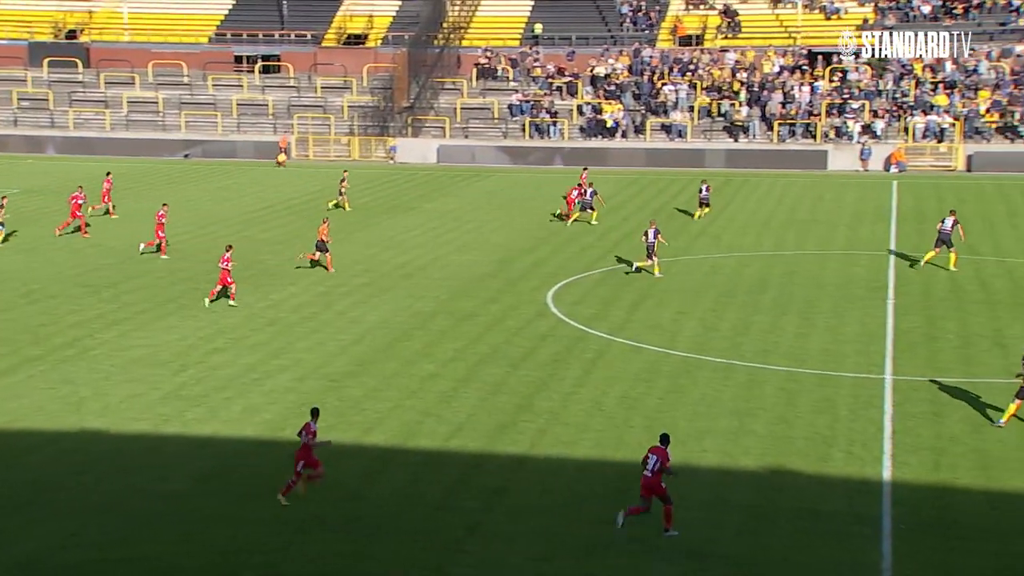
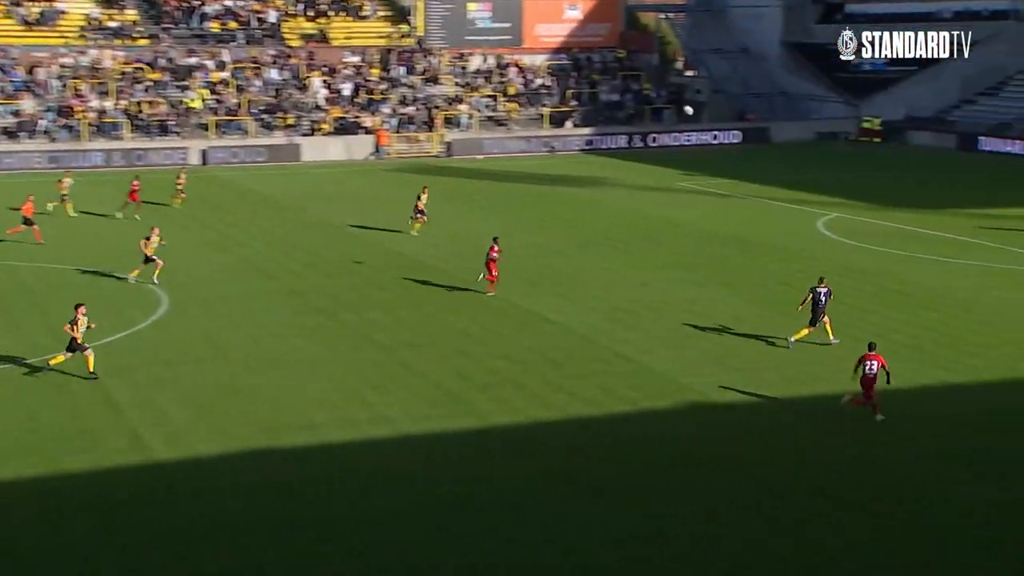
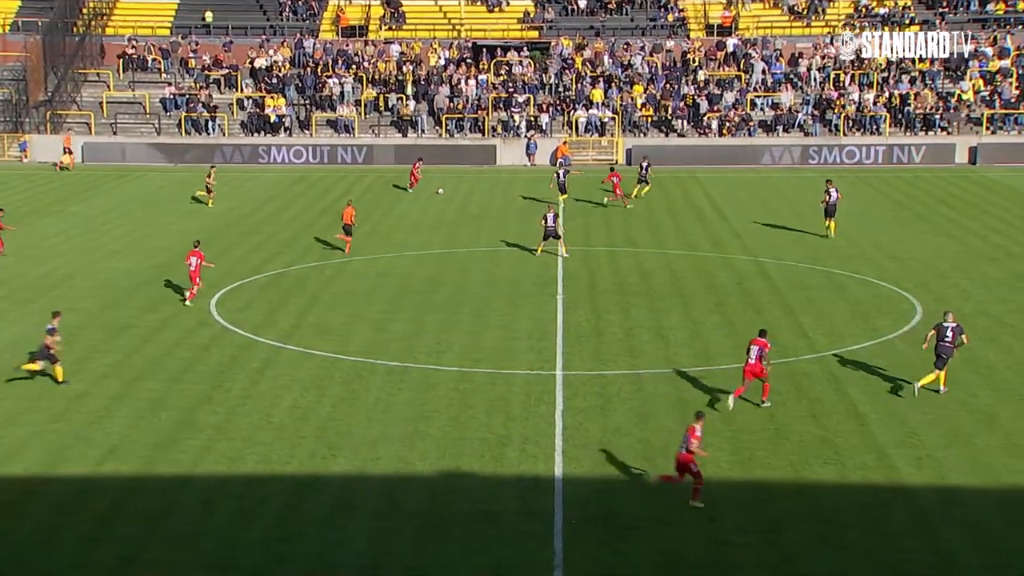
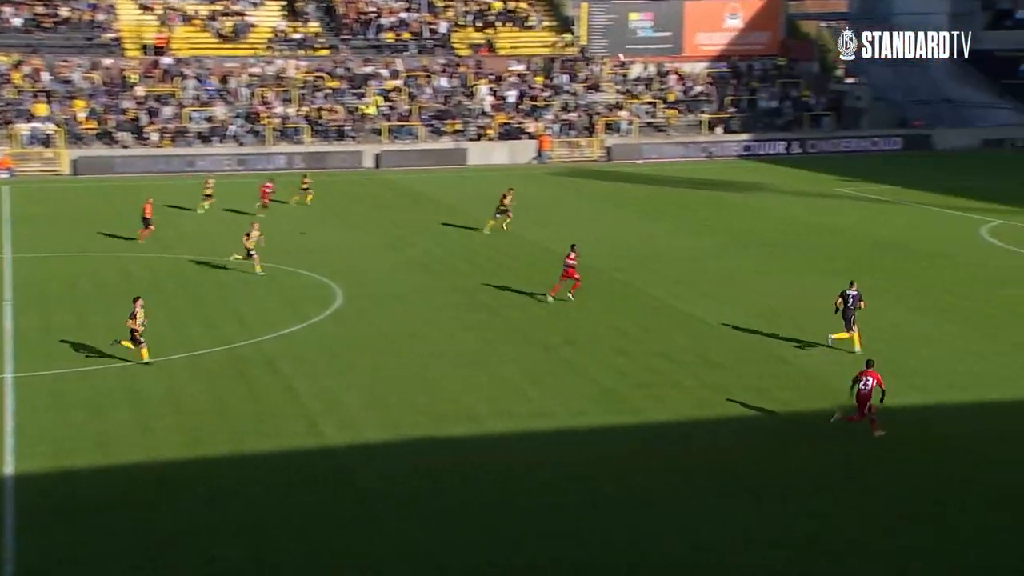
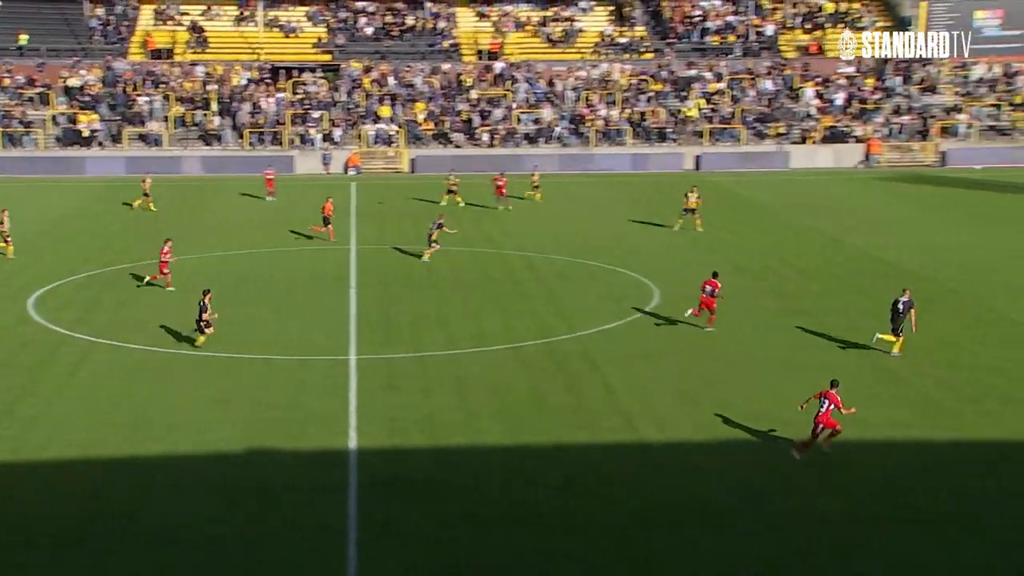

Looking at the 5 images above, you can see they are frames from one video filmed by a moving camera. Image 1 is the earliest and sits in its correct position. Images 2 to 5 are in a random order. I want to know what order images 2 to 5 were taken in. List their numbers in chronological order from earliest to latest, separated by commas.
3, 5, 4, 2
